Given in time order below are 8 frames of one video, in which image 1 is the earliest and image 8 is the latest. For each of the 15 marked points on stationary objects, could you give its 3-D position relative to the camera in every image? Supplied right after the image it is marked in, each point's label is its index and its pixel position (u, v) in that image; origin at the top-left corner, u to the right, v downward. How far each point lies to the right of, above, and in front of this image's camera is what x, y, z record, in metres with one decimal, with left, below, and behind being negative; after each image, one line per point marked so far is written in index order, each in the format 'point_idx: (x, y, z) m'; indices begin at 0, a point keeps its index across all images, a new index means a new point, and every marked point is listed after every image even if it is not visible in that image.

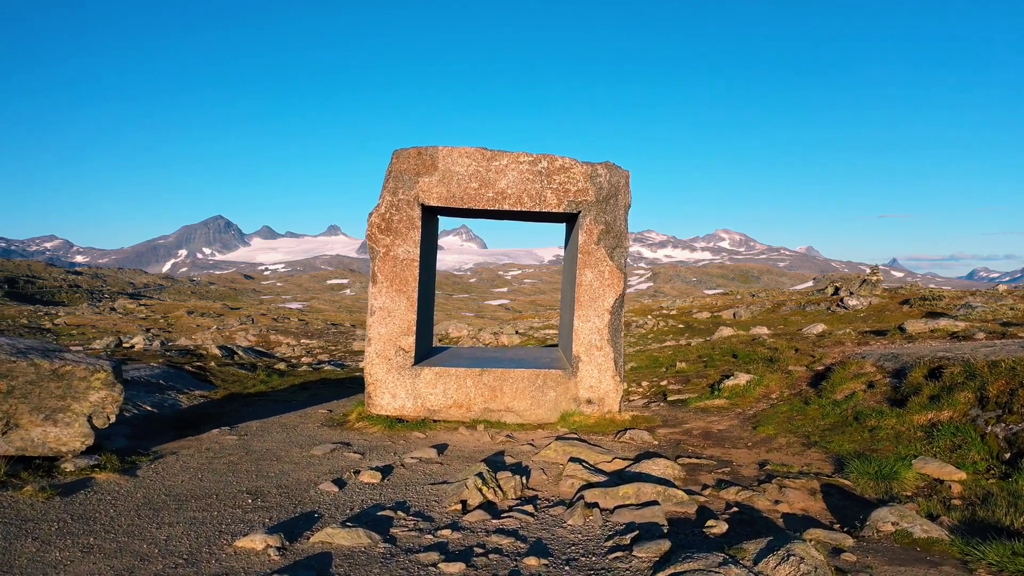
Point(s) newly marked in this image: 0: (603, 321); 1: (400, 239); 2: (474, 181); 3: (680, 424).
0: (+1.5, -0.6, +9.9) m
1: (-1.8, +0.8, +9.4) m
2: (-0.6, +1.7, +9.7) m
3: (+2.9, -2.3, +10.2) m
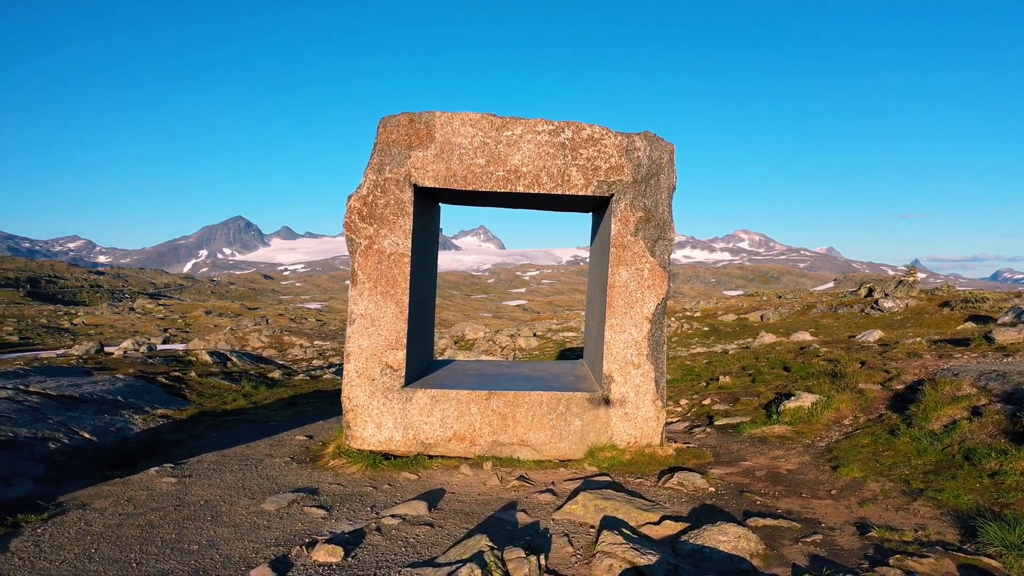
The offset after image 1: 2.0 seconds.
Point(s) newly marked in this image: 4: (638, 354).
0: (+1.7, -0.6, +7.9) m
1: (-1.6, +0.8, +7.5) m
2: (-0.4, +1.7, +7.7) m
3: (+3.1, -2.3, +8.1) m
4: (+1.7, -0.9, +7.9) m
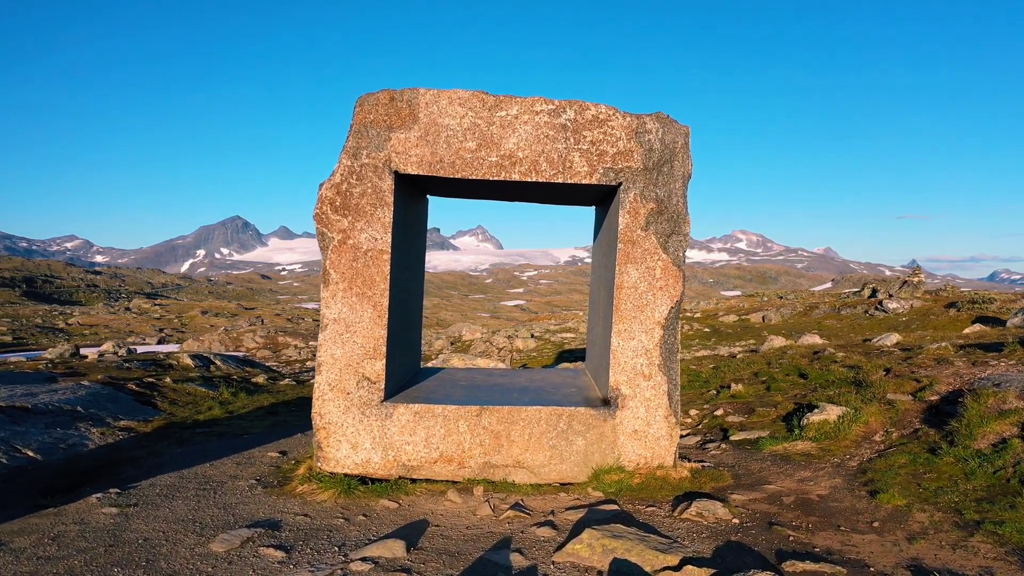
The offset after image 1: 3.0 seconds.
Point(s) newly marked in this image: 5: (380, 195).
0: (+1.6, -0.6, +7.0) m
1: (-1.6, +0.7, +6.6) m
2: (-0.5, +1.7, +6.8) m
3: (+3.0, -2.4, +7.2) m
4: (+1.6, -0.9, +7.0) m
5: (-1.5, +1.0, +6.6) m
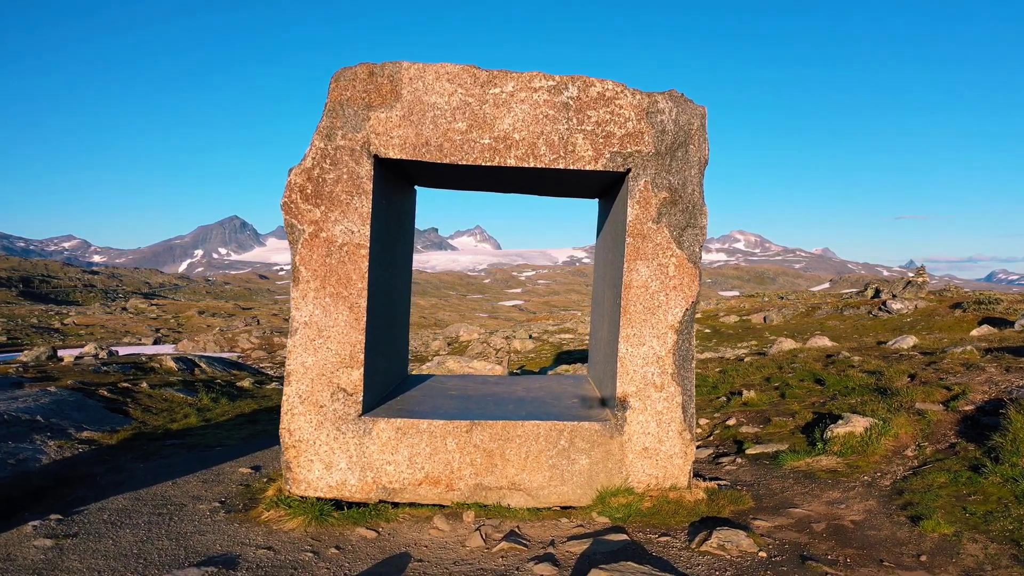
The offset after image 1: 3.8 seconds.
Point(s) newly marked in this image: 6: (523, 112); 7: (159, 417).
0: (+1.6, -0.6, +6.2) m
1: (-1.7, +0.7, +5.8) m
2: (-0.5, +1.7, +6.0) m
3: (+3.0, -2.4, +6.4) m
4: (+1.6, -0.9, +6.2) m
5: (-1.5, +1.0, +5.8) m
6: (+0.1, +1.8, +6.1) m
7: (-6.8, -2.5, +11.5) m
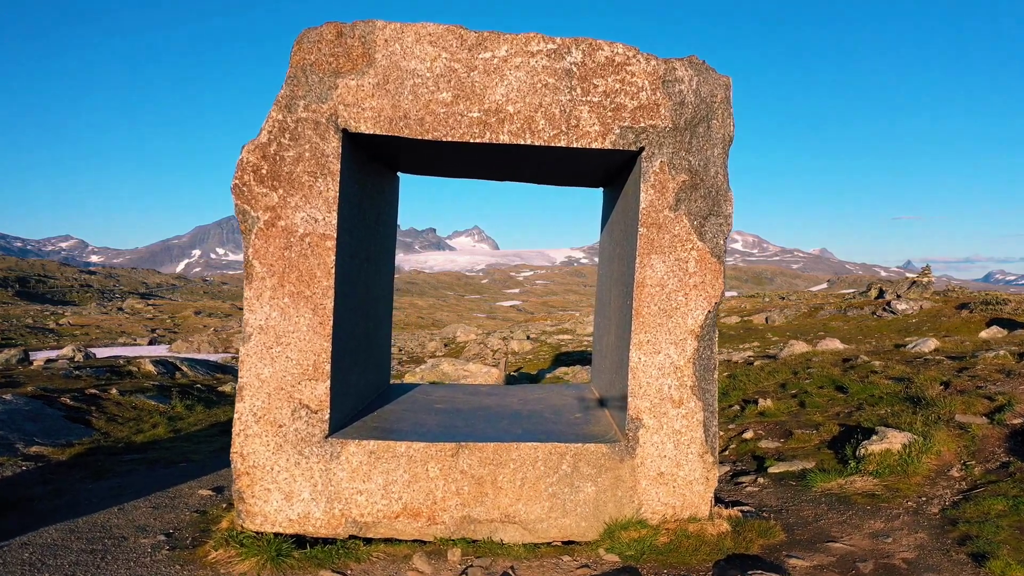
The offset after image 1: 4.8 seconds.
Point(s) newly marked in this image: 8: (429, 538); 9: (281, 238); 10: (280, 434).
0: (+1.5, -0.6, +5.3) m
1: (-1.8, +0.8, +4.9) m
2: (-0.6, +1.7, +5.1) m
3: (+2.9, -2.3, +5.5) m
4: (+1.5, -0.9, +5.3) m
5: (-1.6, +1.1, +4.9) m
6: (+0.1, +1.8, +5.2) m
7: (-6.8, -2.5, +10.5) m
8: (-0.7, -2.2, +5.2) m
9: (-1.9, +0.4, +4.9) m
10: (-1.9, -1.2, +5.0) m
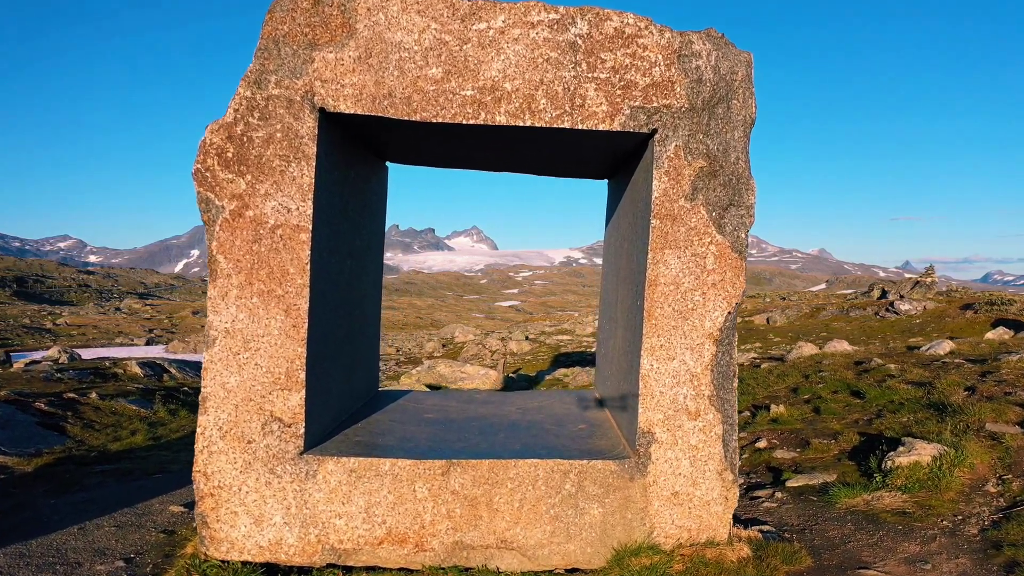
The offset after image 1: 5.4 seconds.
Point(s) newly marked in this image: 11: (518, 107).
0: (+1.5, -0.6, +4.8) m
1: (-1.8, +0.8, +4.4) m
2: (-0.6, +1.7, +4.6) m
3: (+2.9, -2.3, +5.0) m
4: (+1.5, -0.9, +4.8) m
5: (-1.6, +1.1, +4.4) m
6: (0.0, +1.8, +4.6) m
7: (-6.9, -2.5, +10.0) m
8: (-0.7, -2.1, +4.6) m
9: (-1.9, +0.4, +4.3) m
10: (-2.0, -1.2, +4.5) m
11: (0.0, +1.4, +4.6) m
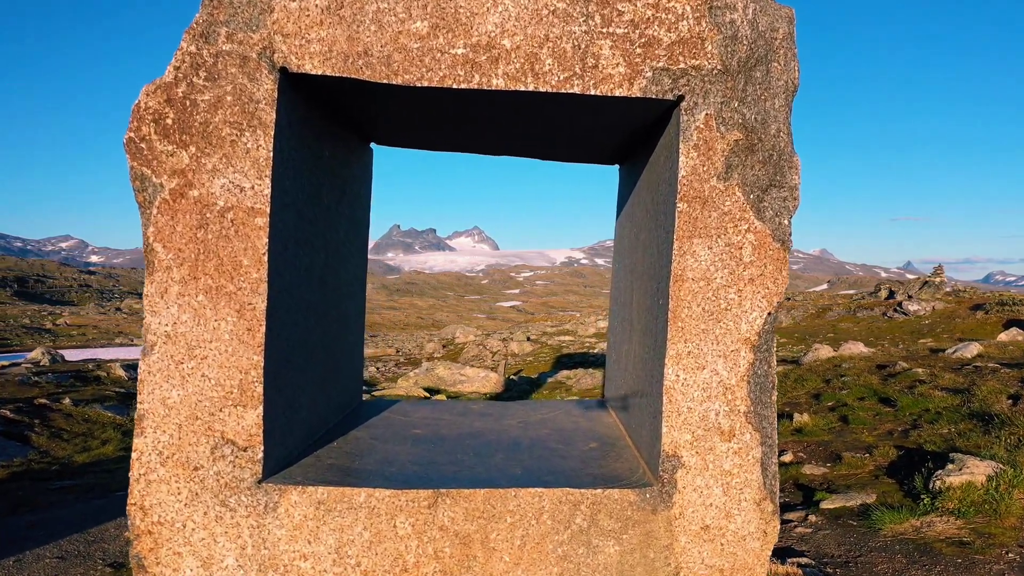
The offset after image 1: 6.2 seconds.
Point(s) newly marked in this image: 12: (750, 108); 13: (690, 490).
0: (+1.5, -0.5, +4.0) m
1: (-1.8, +0.8, +3.6) m
2: (-0.6, +1.8, +3.8) m
3: (+2.9, -2.3, +4.2) m
4: (+1.5, -0.8, +4.0) m
5: (-1.6, +1.1, +3.6) m
6: (0.0, +1.8, +3.9) m
7: (-6.9, -2.4, +9.2) m
8: (-0.7, -2.1, +3.9) m
9: (-1.9, +0.5, +3.6) m
10: (-2.0, -1.2, +3.7) m
11: (0.0, +1.4, +3.9) m
12: (+1.6, +1.2, +4.0) m
13: (+1.2, -1.4, +4.0) m
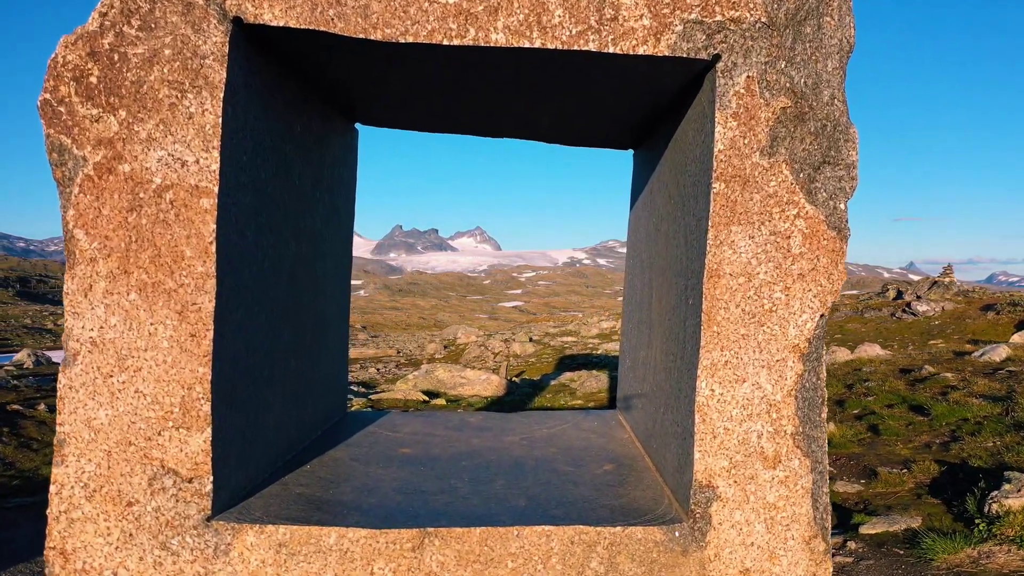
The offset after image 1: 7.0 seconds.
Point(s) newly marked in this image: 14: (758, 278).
0: (+1.5, -0.5, +3.4) m
1: (-1.8, +0.8, +3.0) m
2: (-0.6, +1.8, +3.2) m
3: (+2.9, -2.3, +3.6) m
4: (+1.5, -0.8, +3.4) m
5: (-1.6, +1.1, +3.0) m
6: (0.0, +1.9, +3.2) m
7: (-6.8, -2.4, +8.6) m
8: (-0.7, -2.1, +3.2) m
9: (-1.9, +0.5, +2.9) m
10: (-2.0, -1.2, +3.0) m
11: (+0.1, +1.5, +3.2) m
12: (+1.6, +1.2, +3.4) m
13: (+1.2, -1.4, +3.4) m
14: (+1.4, +0.1, +3.3) m
